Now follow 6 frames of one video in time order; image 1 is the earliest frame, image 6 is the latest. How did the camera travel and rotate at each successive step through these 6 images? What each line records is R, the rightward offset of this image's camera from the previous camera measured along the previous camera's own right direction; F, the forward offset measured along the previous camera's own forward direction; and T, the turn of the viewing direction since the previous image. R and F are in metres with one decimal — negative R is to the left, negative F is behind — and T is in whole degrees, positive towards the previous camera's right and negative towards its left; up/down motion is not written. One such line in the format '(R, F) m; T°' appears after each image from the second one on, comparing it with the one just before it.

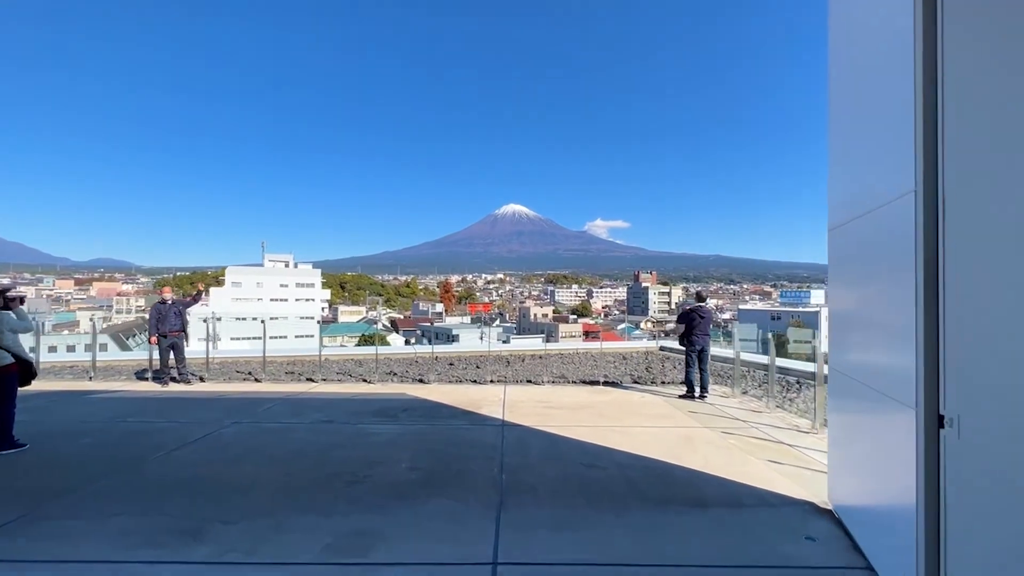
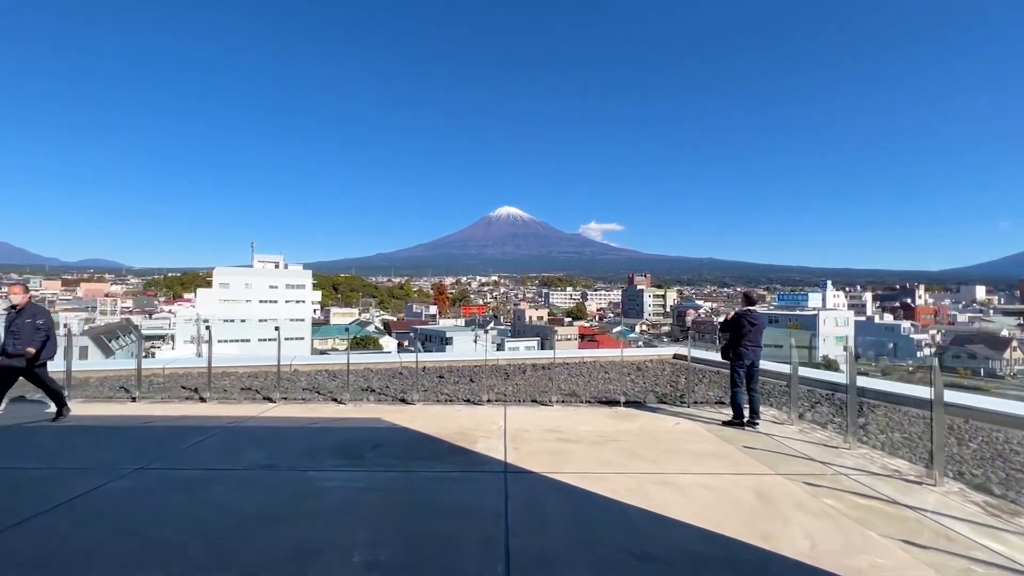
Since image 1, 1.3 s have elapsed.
(-0.1, +1.1) m; +1°
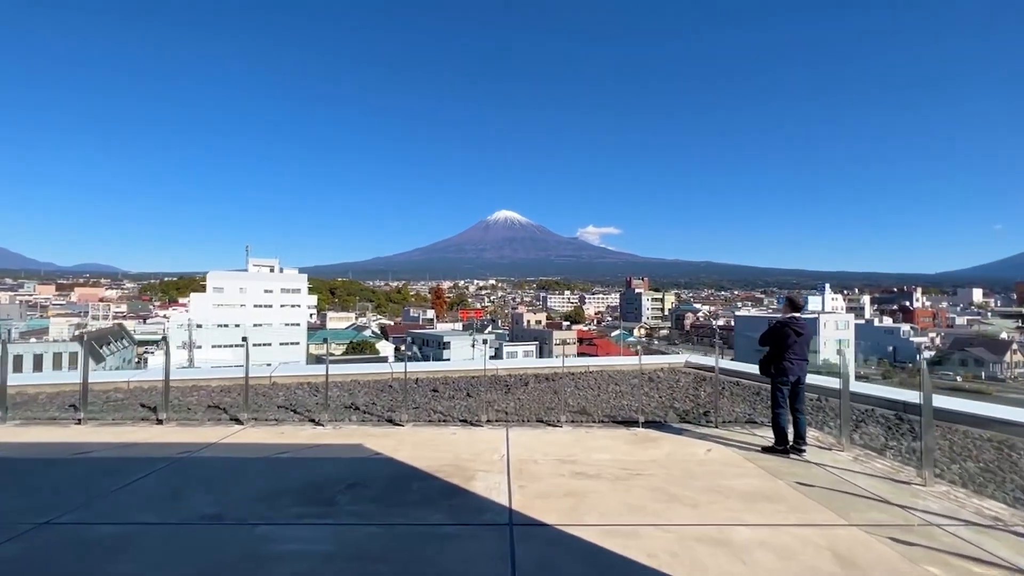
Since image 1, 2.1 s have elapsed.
(0.0, +0.6) m; 0°
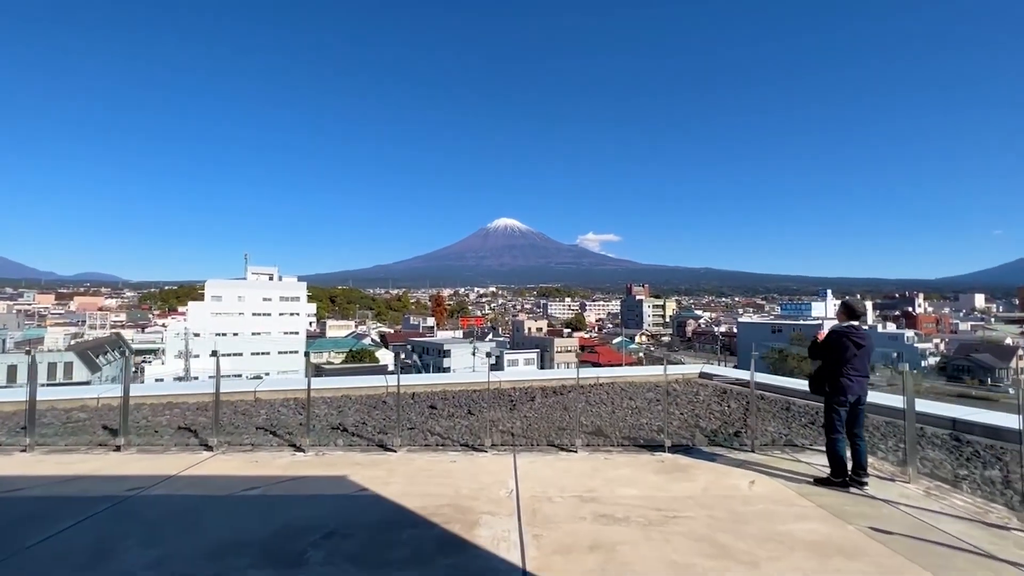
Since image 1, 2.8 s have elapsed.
(-0.1, +0.5) m; 0°
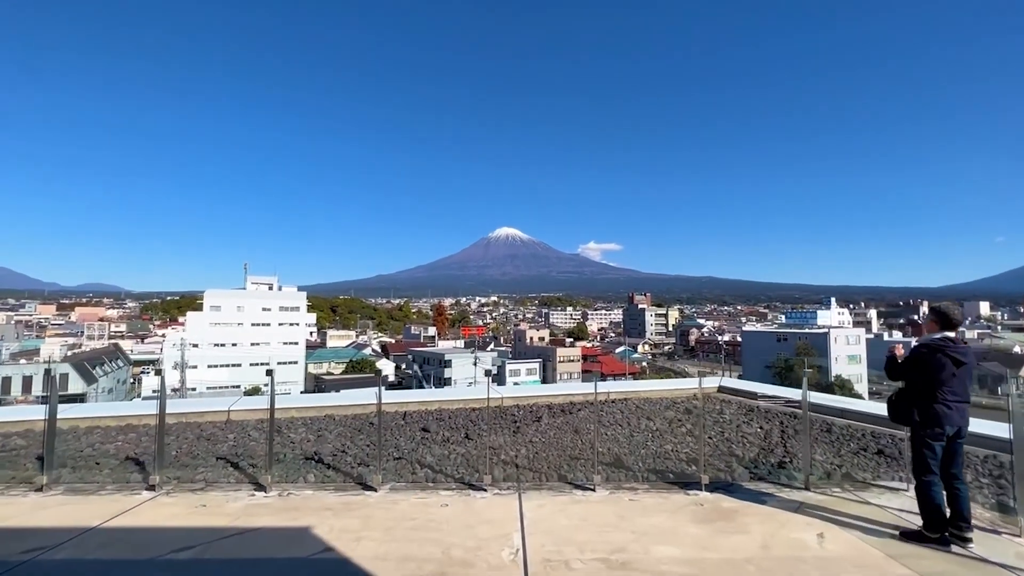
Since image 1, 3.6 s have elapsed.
(0.0, +0.6) m; 0°
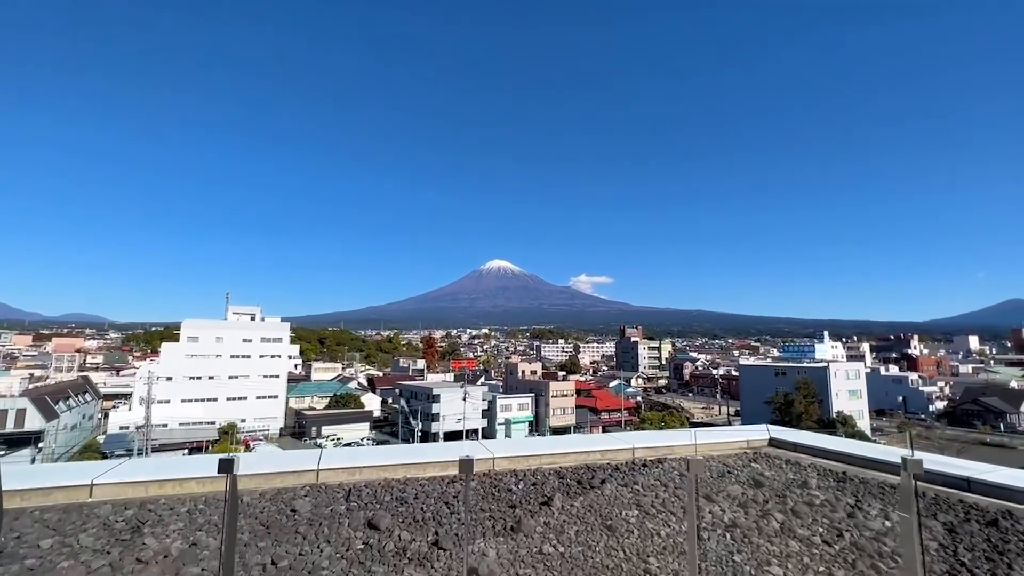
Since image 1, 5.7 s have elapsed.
(0.0, +1.6) m; +1°
